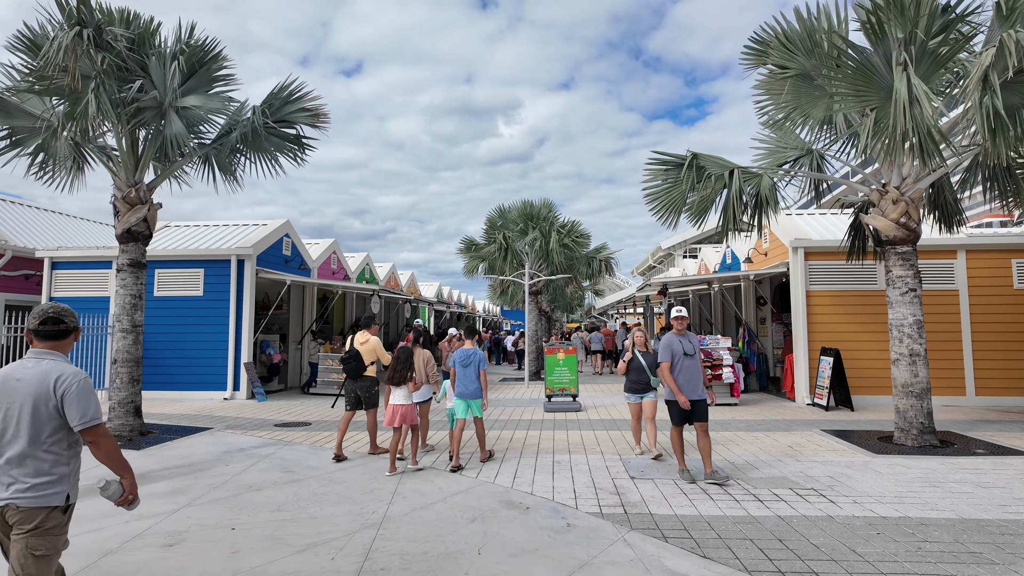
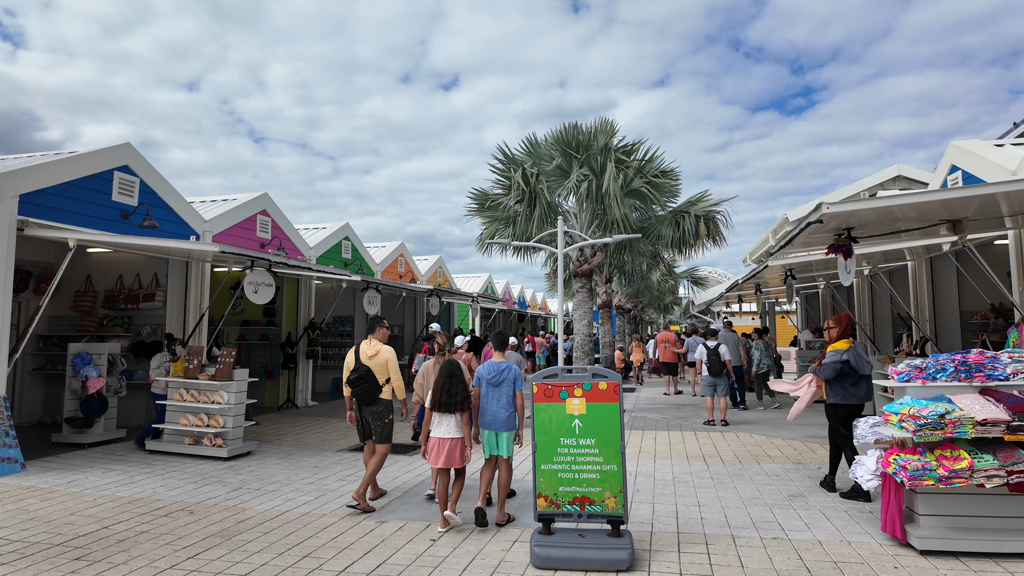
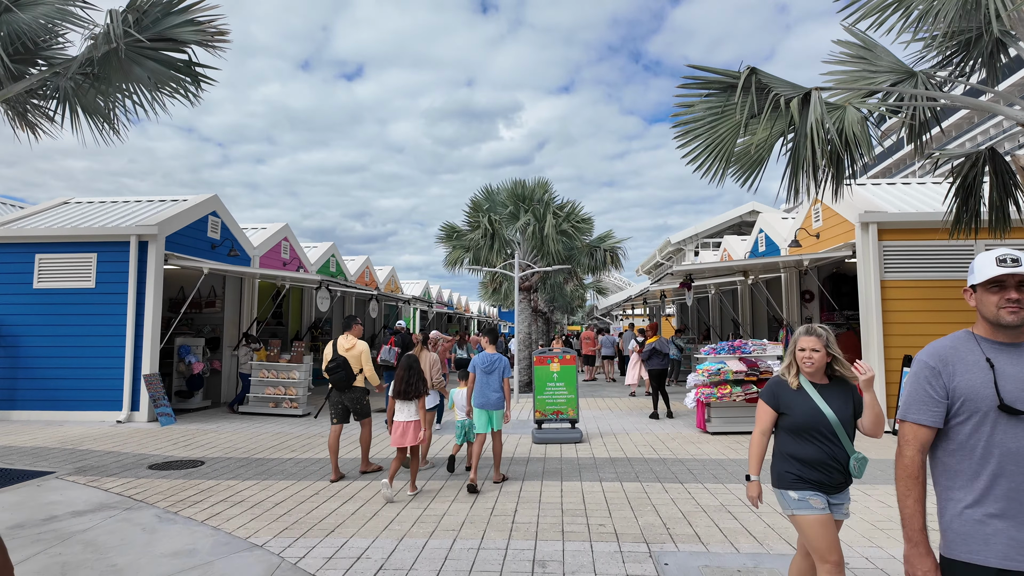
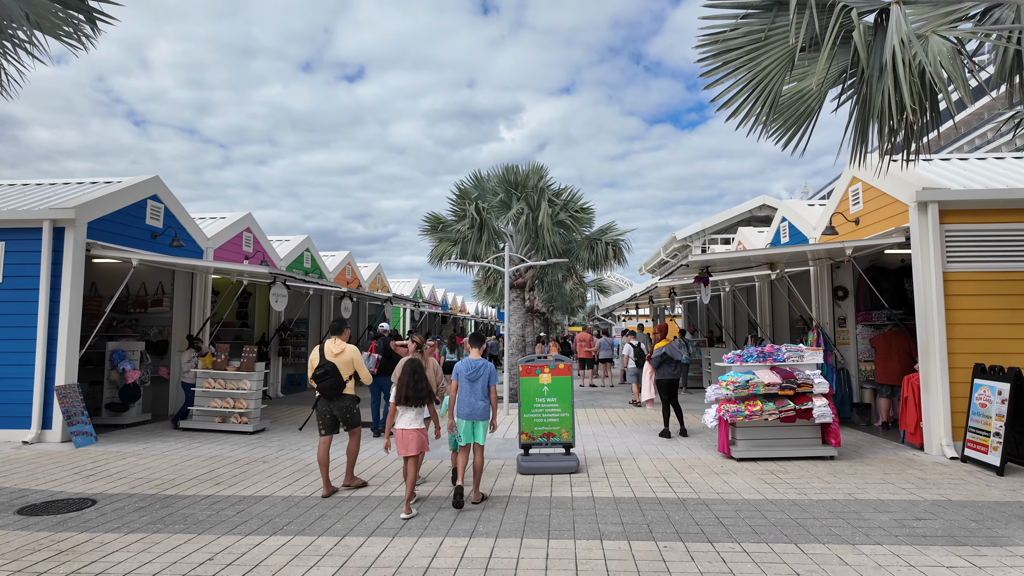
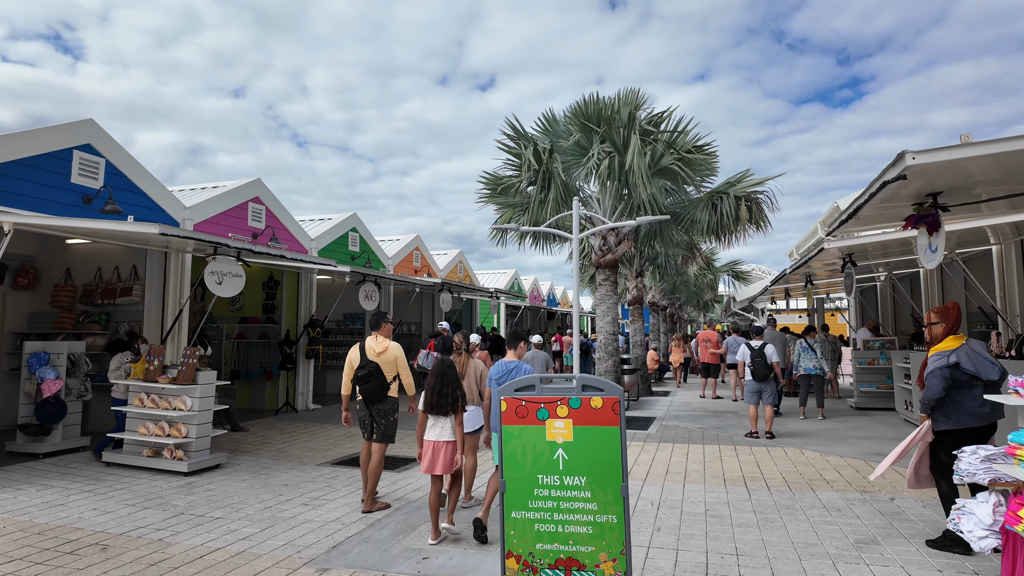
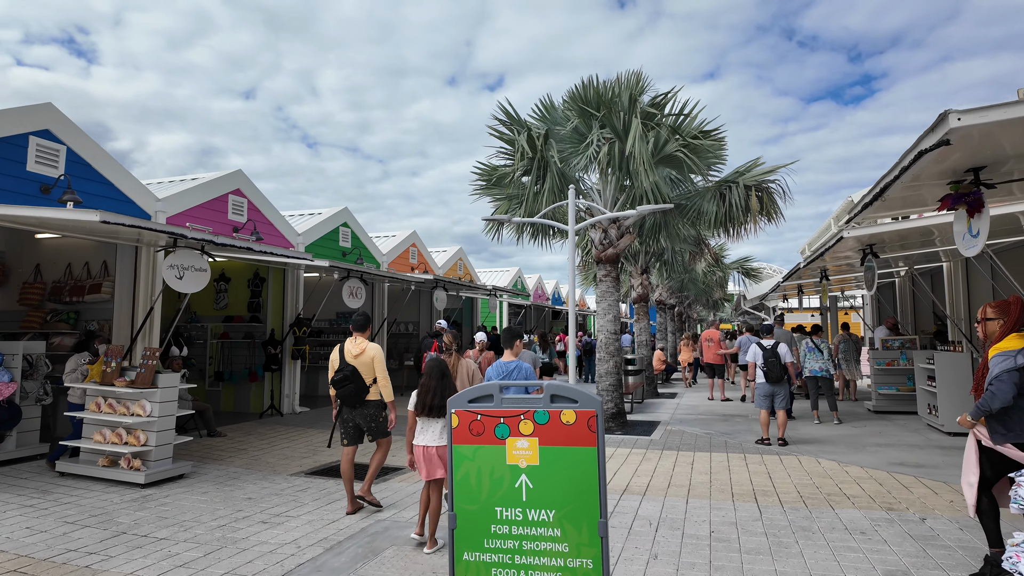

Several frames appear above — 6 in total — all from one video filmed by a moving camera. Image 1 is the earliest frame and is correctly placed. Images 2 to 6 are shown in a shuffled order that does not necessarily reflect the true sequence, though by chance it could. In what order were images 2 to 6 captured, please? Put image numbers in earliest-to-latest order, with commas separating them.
3, 4, 2, 5, 6
